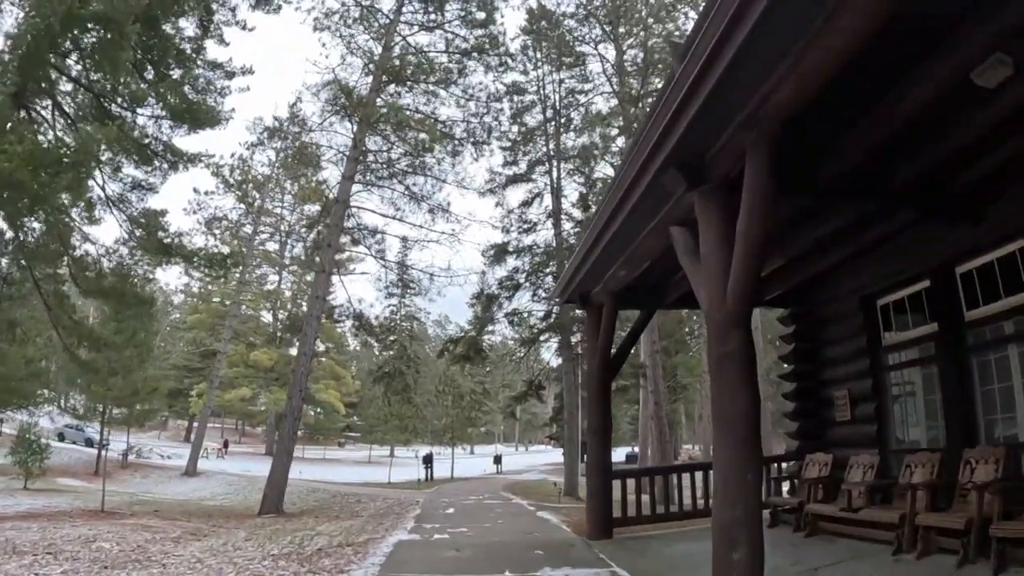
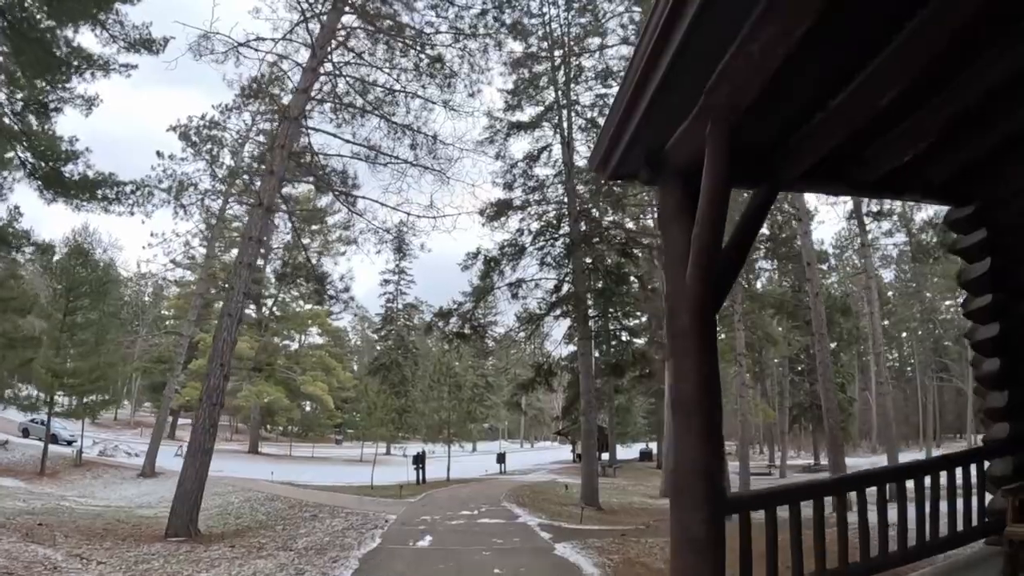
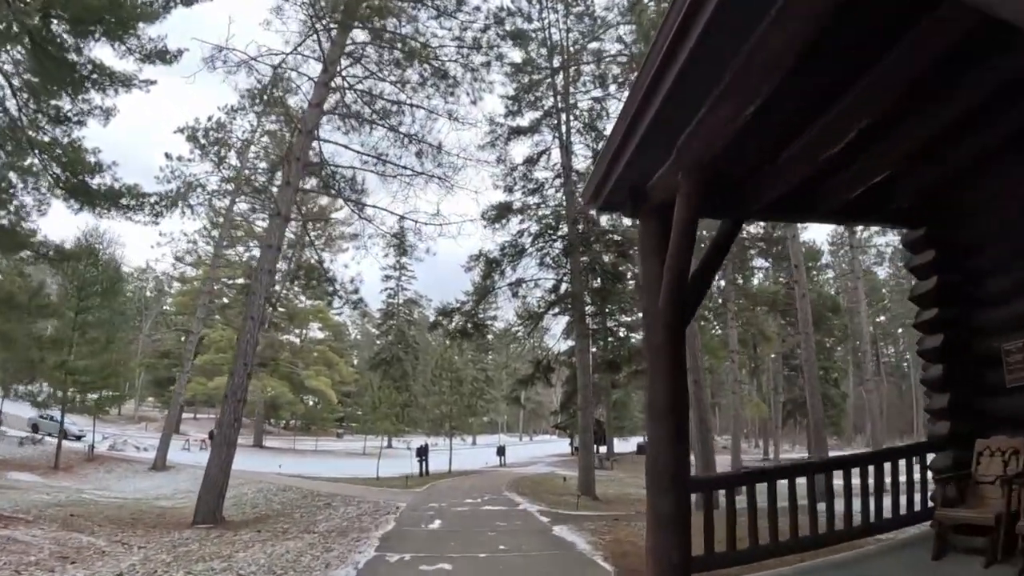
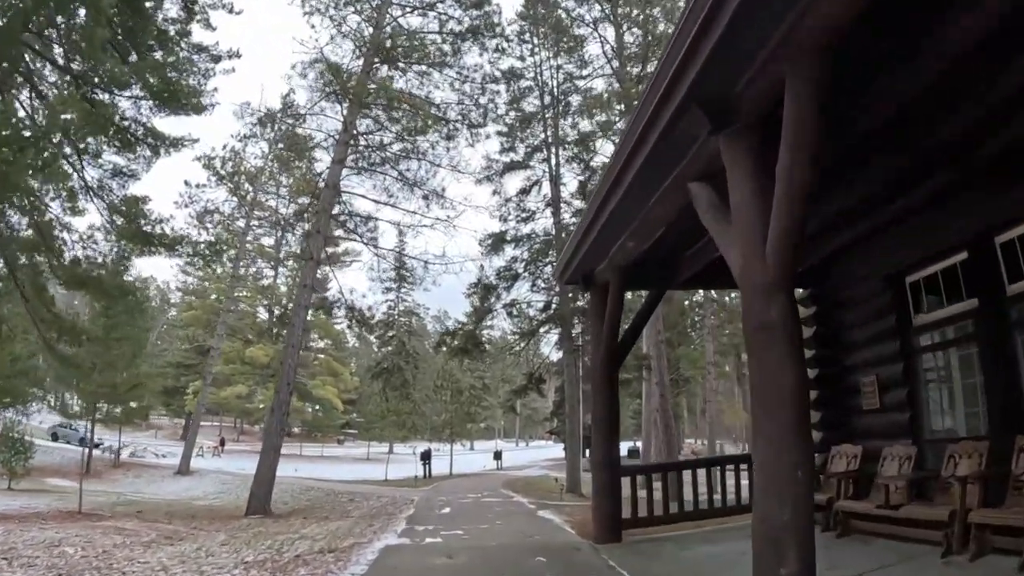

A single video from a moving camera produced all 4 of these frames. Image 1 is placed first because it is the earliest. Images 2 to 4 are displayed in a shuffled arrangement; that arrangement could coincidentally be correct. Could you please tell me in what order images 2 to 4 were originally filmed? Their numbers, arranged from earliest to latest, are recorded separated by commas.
4, 3, 2
